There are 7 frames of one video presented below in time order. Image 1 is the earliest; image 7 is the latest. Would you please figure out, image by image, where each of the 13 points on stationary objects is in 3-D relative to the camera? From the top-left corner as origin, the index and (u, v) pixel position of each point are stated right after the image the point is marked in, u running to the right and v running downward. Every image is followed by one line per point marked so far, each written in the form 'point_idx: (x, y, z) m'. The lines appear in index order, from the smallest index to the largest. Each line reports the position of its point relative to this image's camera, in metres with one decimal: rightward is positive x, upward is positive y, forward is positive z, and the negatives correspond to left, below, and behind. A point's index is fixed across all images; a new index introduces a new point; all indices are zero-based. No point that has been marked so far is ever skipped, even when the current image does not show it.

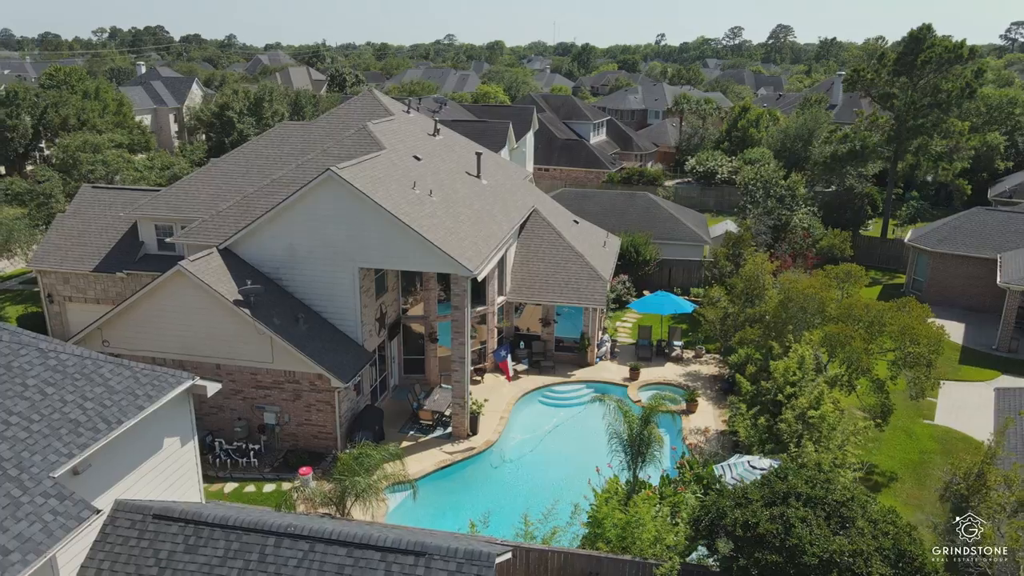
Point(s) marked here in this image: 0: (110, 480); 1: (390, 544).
0: (-6.2, -3.0, +11.5) m
1: (-1.8, -3.8, +10.9) m
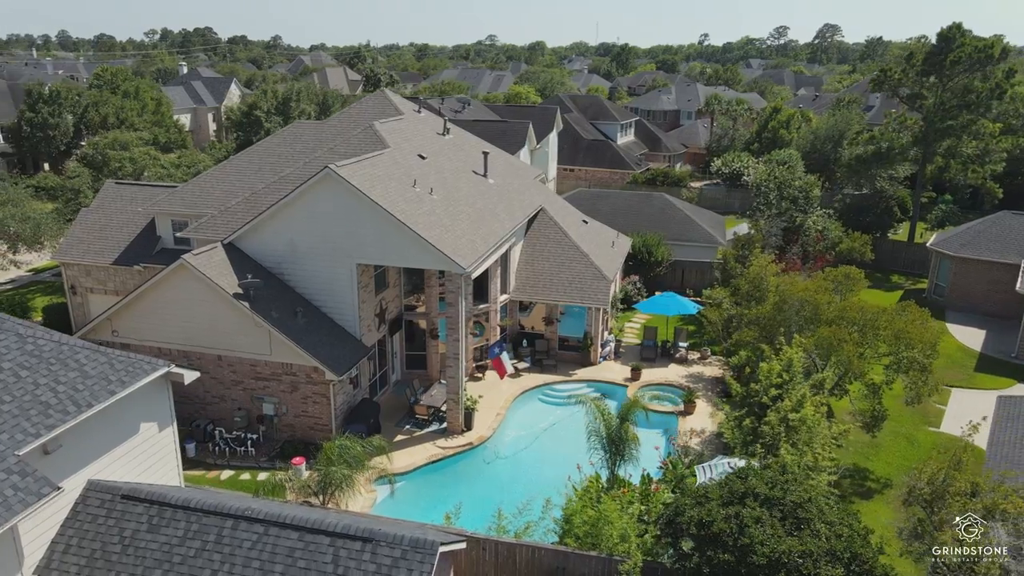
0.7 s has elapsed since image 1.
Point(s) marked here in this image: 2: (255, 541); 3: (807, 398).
0: (-7.0, -2.8, +12.0) m
1: (-2.6, -3.7, +11.2) m
2: (-3.9, -3.8, +11.2) m
3: (+7.0, -2.6, +17.3) m
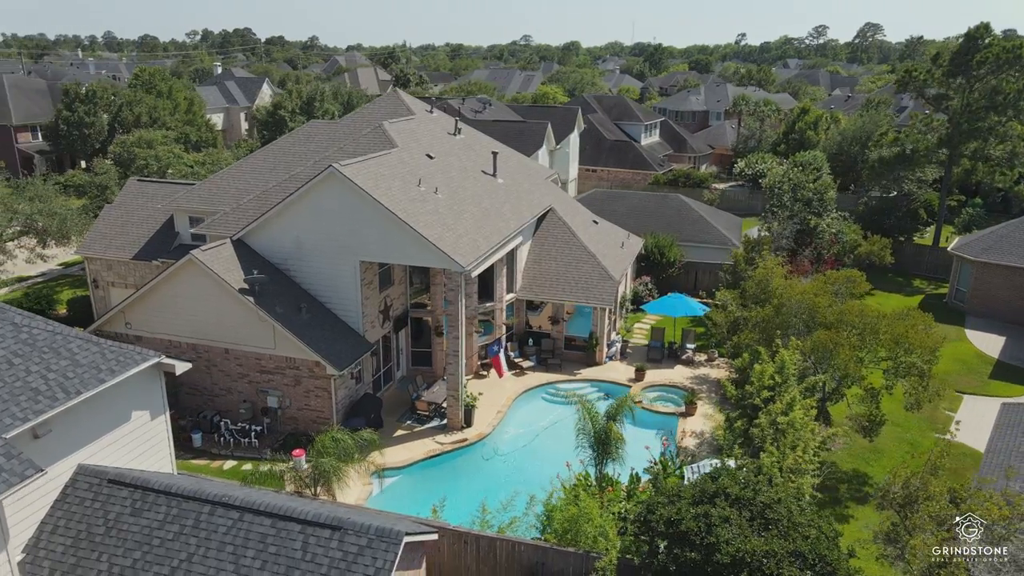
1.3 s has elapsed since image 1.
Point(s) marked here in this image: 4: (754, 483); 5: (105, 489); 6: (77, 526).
0: (-7.5, -2.7, +12.6) m
1: (-3.2, -3.6, +11.6) m
2: (-4.5, -3.7, +11.6) m
3: (+6.7, -2.6, +17.2) m
4: (+4.2, -3.4, +13.0) m
5: (-6.8, -3.4, +12.4) m
6: (-7.0, -3.9, +11.9) m
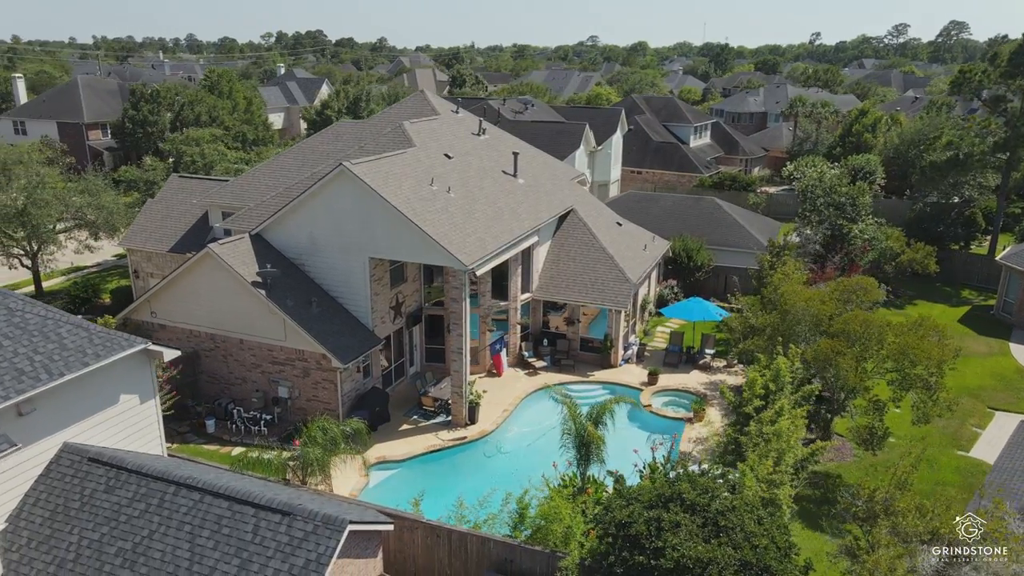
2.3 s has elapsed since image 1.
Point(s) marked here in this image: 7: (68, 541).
0: (-8.2, -2.5, +13.4) m
1: (-4.0, -3.5, +12.0) m
2: (-5.3, -3.6, +12.1) m
3: (+6.3, -2.8, +16.8) m
4: (+3.5, -3.5, +12.8) m
5: (-7.6, -3.2, +13.1) m
6: (-7.9, -3.6, +12.7) m
7: (-7.3, -4.2, +12.1) m
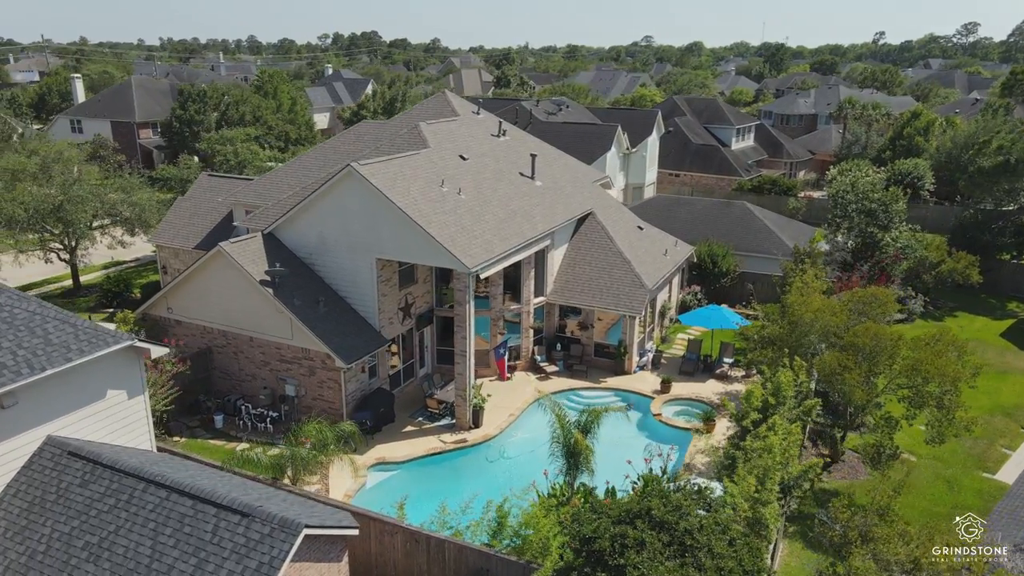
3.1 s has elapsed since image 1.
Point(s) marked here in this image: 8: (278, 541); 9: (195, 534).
0: (-8.7, -2.4, +13.7) m
1: (-4.7, -3.5, +12.1) m
2: (-5.9, -3.6, +12.3) m
3: (+6.0, -3.0, +16.1) m
4: (+2.9, -3.7, +12.4) m
5: (-8.2, -3.1, +13.4) m
6: (-8.4, -3.6, +13.0) m
7: (-7.9, -4.1, +12.3) m
8: (-3.6, -3.9, +11.3) m
9: (-5.0, -3.9, +11.7) m
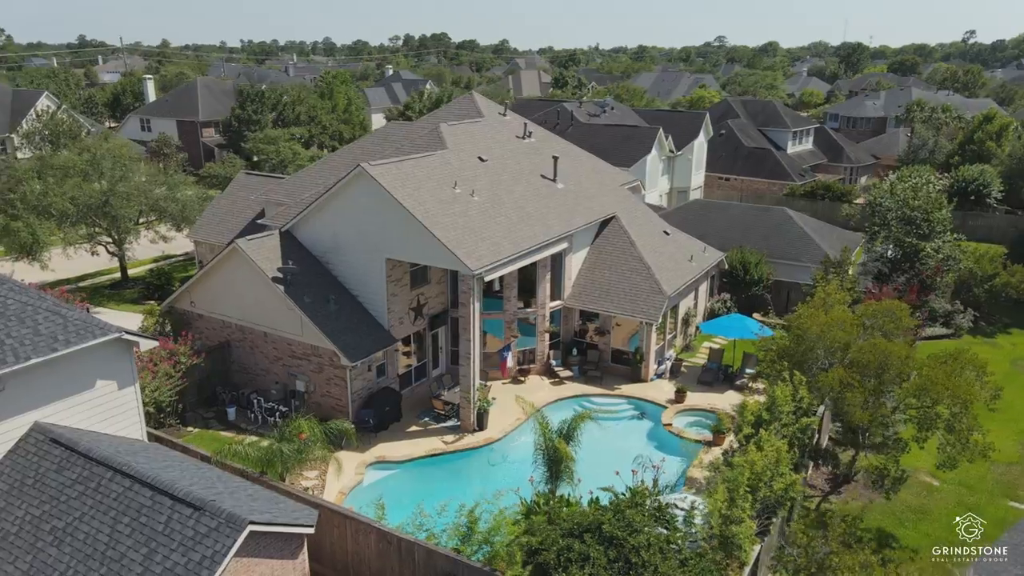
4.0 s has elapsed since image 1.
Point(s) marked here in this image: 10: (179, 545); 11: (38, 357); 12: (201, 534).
0: (-9.4, -2.3, +14.3) m
1: (-5.5, -3.5, +12.3) m
2: (-6.7, -3.5, +12.6) m
3: (+5.5, -3.3, +15.5) m
4: (+2.1, -3.8, +12.0) m
5: (-8.8, -3.0, +14.0) m
6: (-9.2, -3.4, +13.5) m
7: (-8.7, -4.0, +12.9) m
8: (-4.5, -3.9, +11.5) m
9: (-5.9, -3.8, +11.9) m
10: (-5.2, -4.0, +11.5) m
11: (-8.9, -1.3, +13.8) m
12: (-4.9, -3.9, +11.6) m
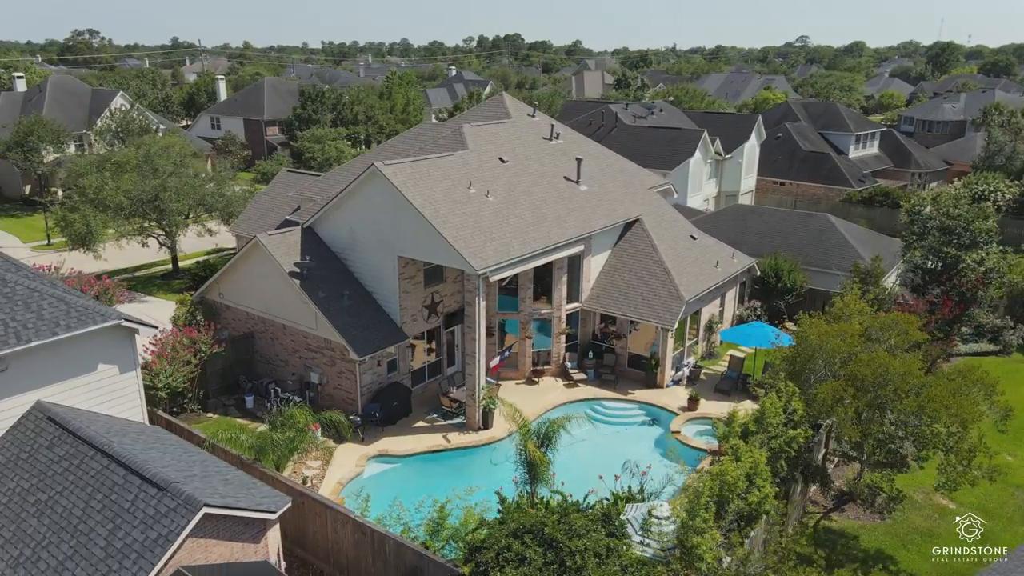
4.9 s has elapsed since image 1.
0: (-10.0, -2.0, +15.3) m
1: (-6.3, -3.3, +13.0) m
2: (-7.5, -3.3, +13.4) m
3: (+4.9, -3.4, +15.0) m
4: (+1.1, -3.9, +11.9) m
5: (-9.5, -2.7, +14.9) m
6: (-9.9, -3.2, +14.5) m
7: (-9.5, -3.7, +13.8) m
8: (-5.4, -3.7, +12.0) m
9: (-6.8, -3.7, +12.6) m
10: (-6.1, -3.9, +12.1) m
11: (-9.5, -1.0, +14.8) m
12: (-5.8, -3.7, +12.2) m
